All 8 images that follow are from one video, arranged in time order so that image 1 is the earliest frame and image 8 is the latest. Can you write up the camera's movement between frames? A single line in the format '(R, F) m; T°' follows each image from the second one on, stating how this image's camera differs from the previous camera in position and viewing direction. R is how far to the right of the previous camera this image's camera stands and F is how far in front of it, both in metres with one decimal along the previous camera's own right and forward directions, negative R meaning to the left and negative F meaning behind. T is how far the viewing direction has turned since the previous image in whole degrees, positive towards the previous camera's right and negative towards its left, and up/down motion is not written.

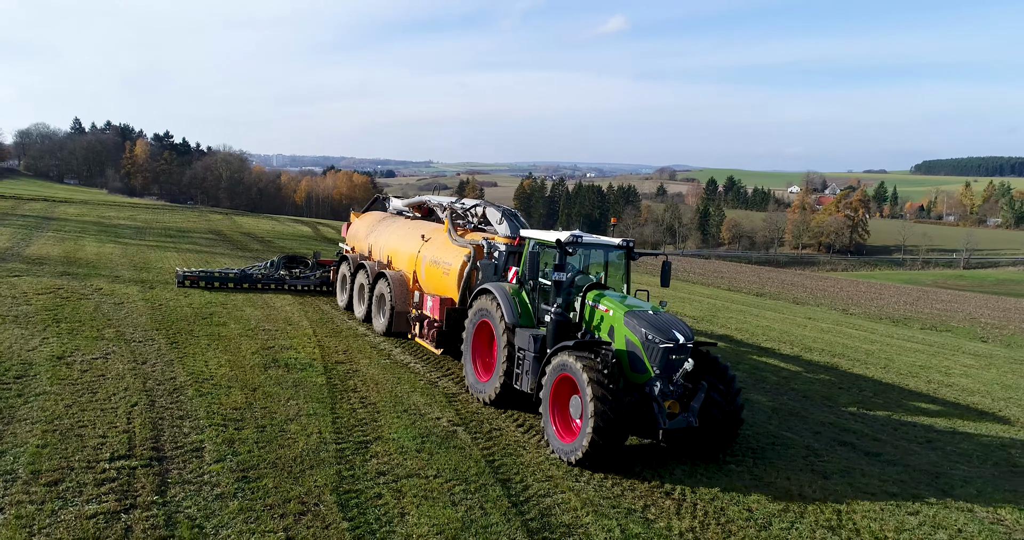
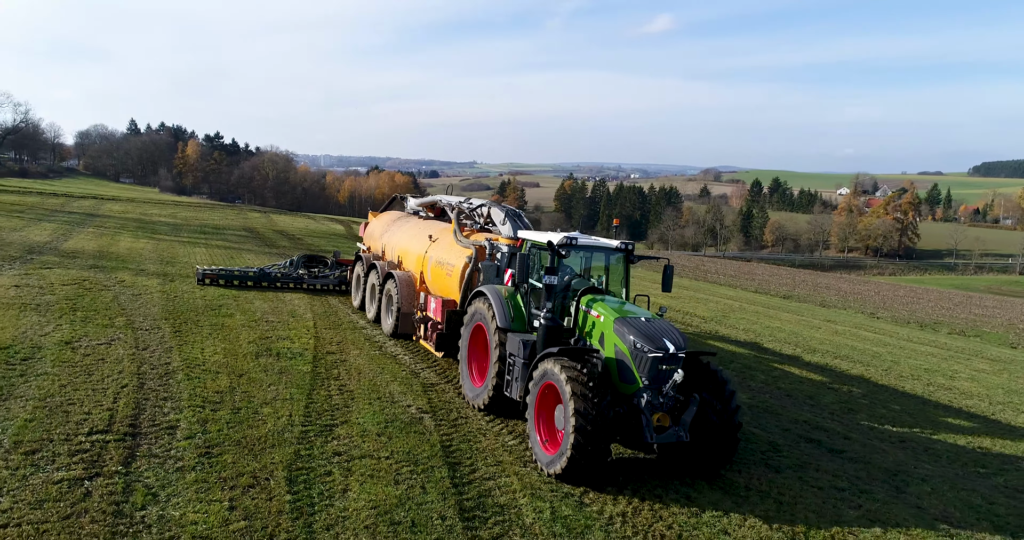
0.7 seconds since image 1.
(+0.7, -0.2) m; -3°
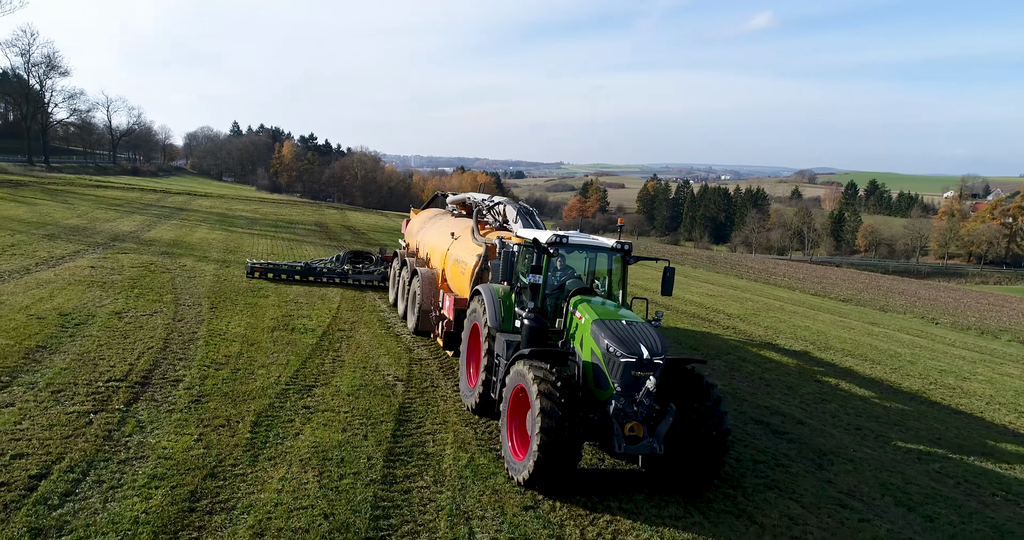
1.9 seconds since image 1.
(+1.3, -0.7) m; -7°
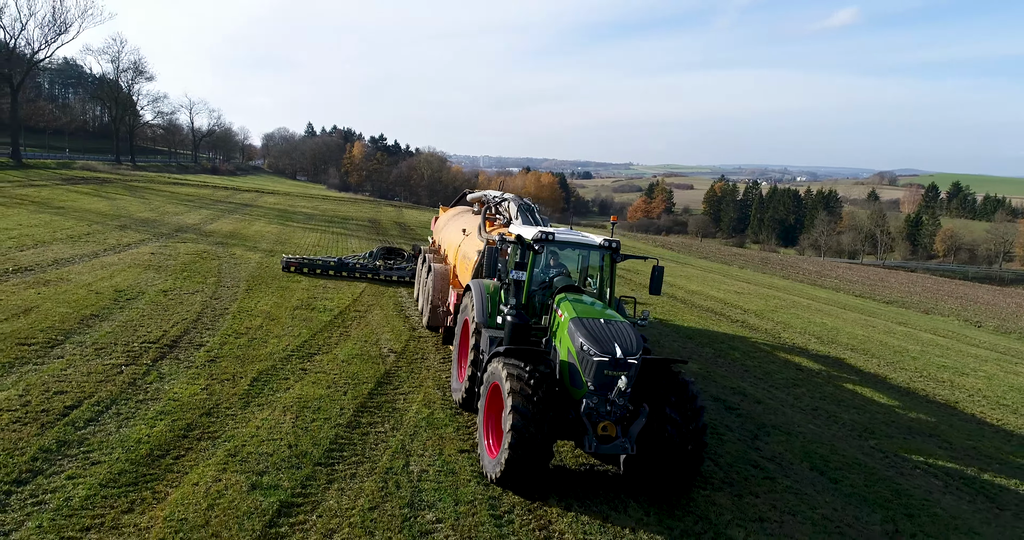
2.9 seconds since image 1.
(+1.0, -0.8) m; -5°
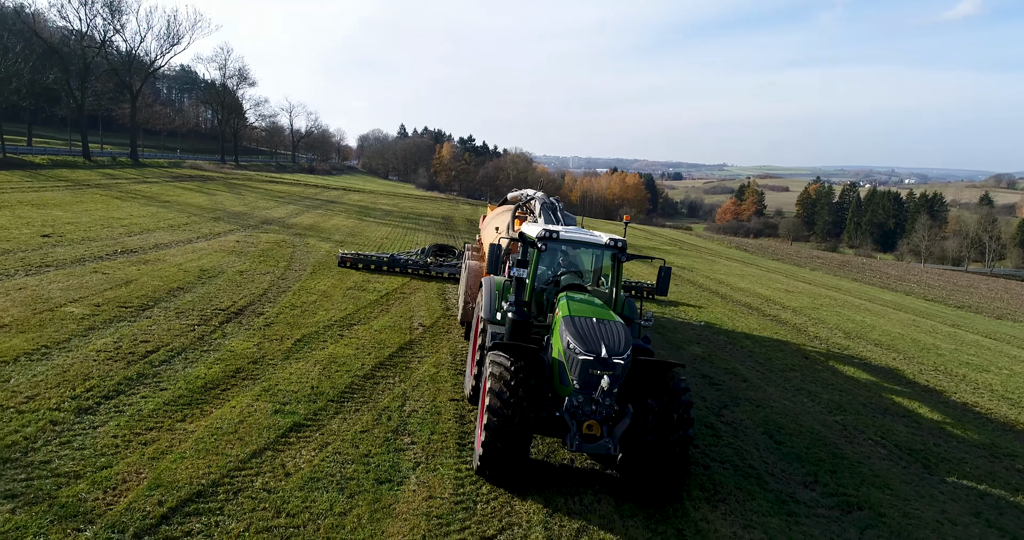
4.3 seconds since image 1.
(+1.0, -1.1) m; -7°
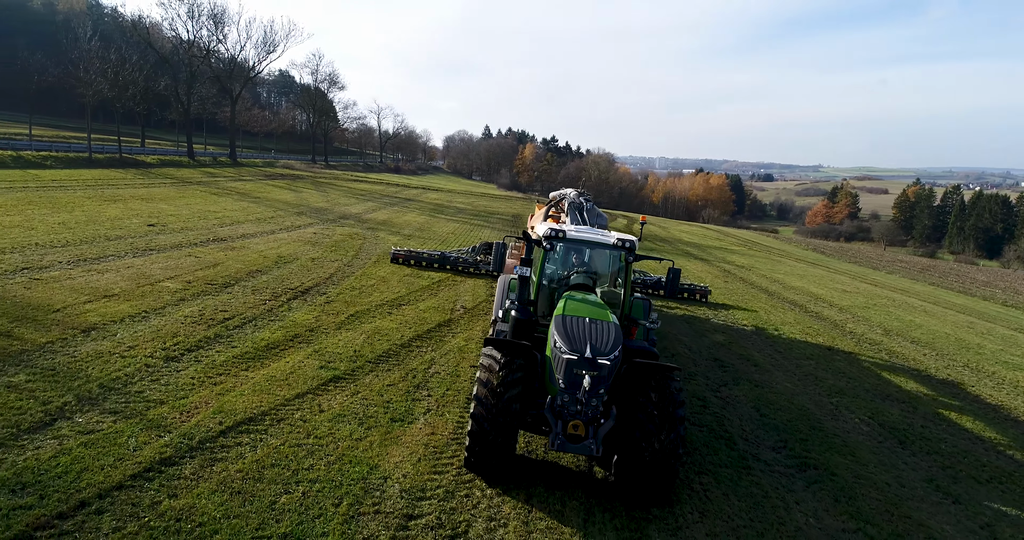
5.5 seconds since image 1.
(+0.8, -1.0) m; -7°
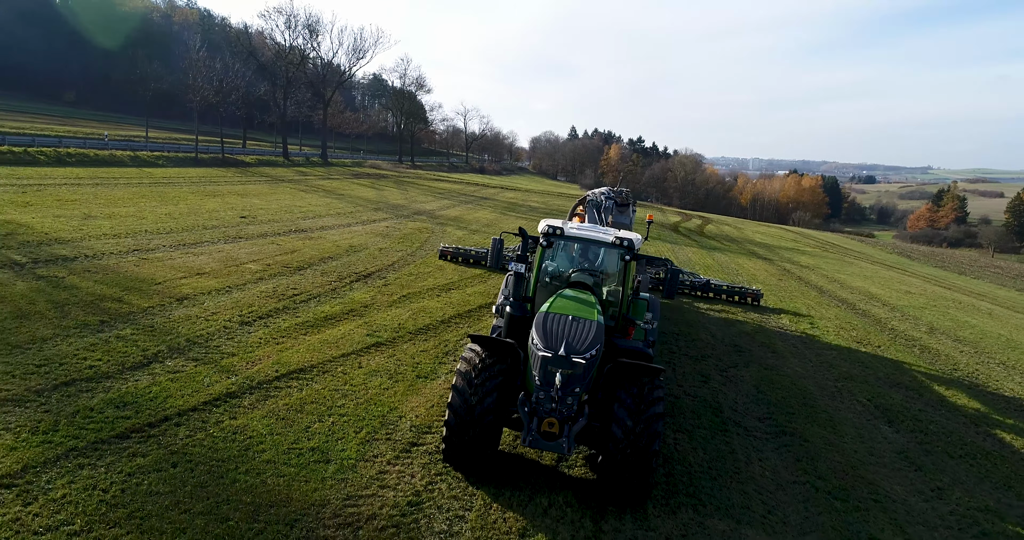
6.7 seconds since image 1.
(+0.8, -1.0) m; -7°
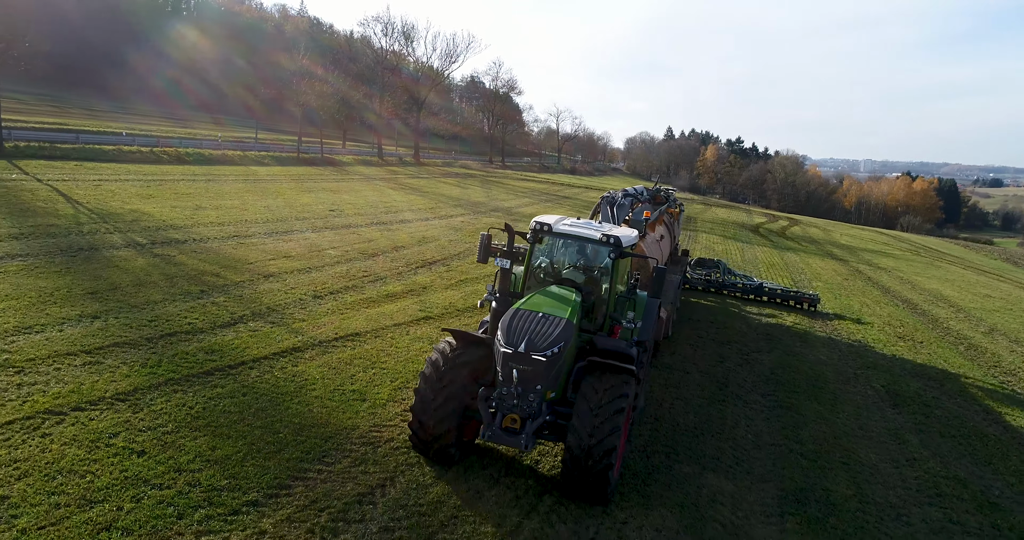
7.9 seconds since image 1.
(+0.8, -1.0) m; -8°
